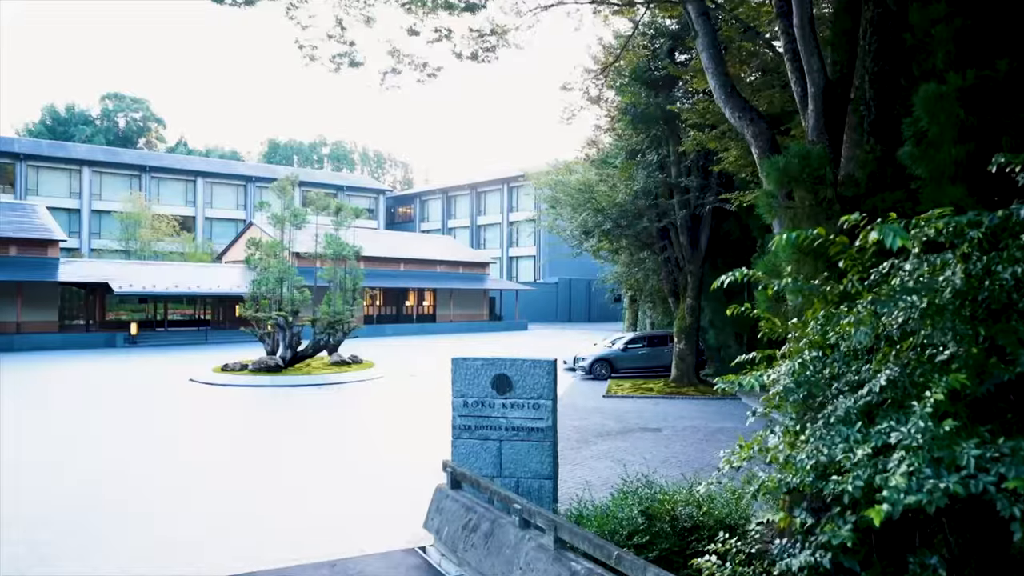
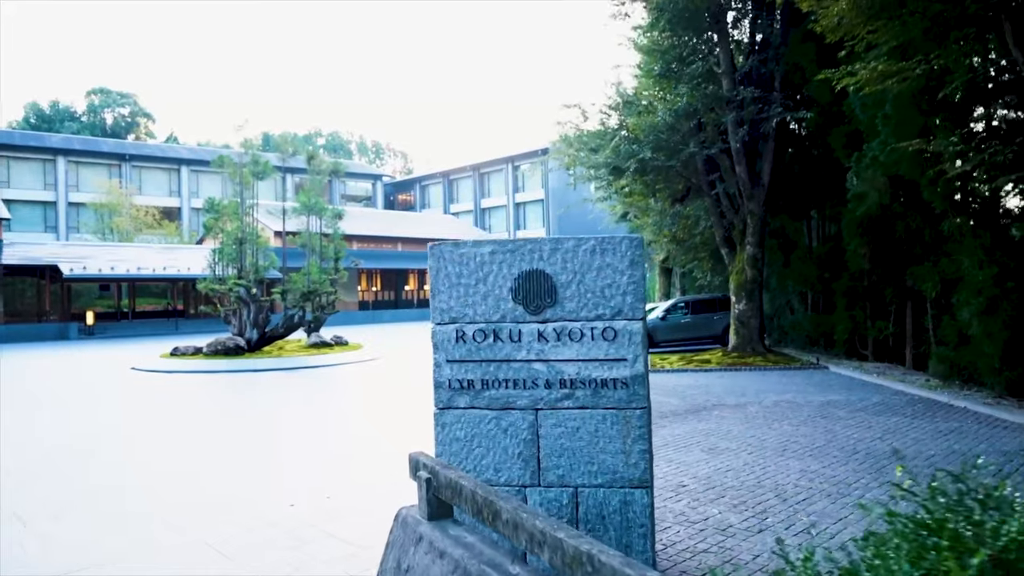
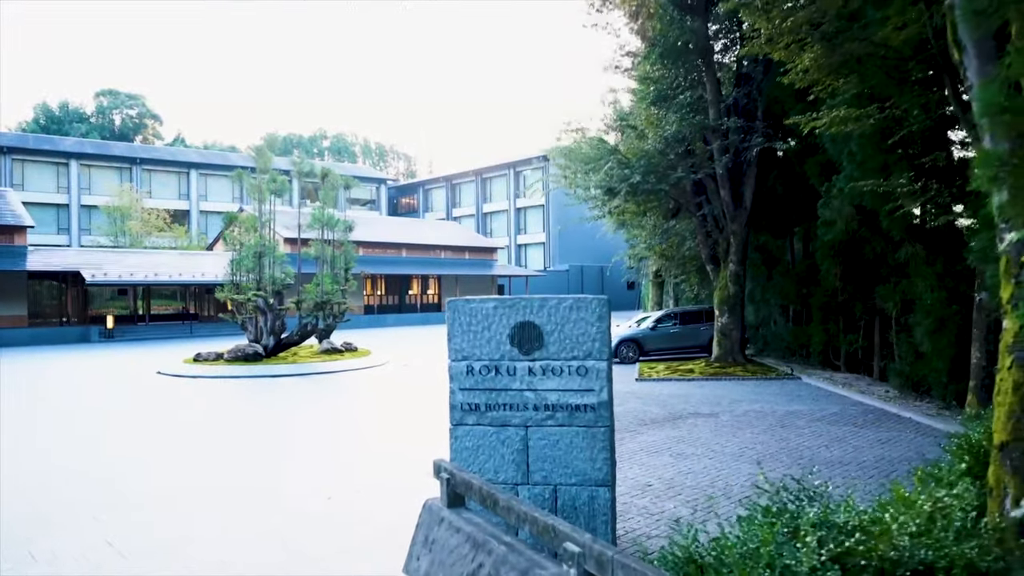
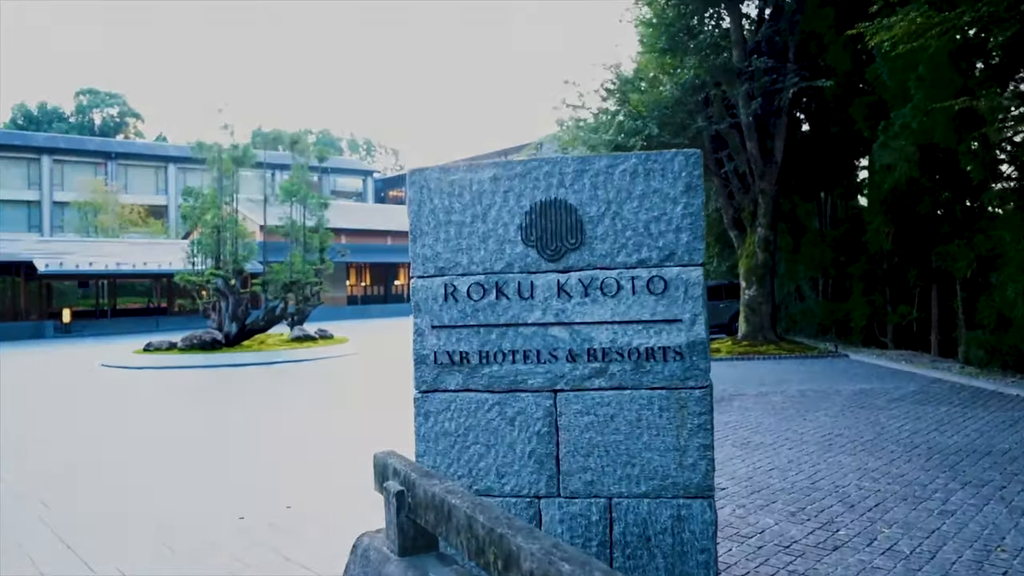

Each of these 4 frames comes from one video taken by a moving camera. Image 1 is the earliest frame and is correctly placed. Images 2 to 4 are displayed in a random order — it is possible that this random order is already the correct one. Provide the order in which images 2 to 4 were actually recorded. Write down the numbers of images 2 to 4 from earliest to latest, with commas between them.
3, 2, 4
